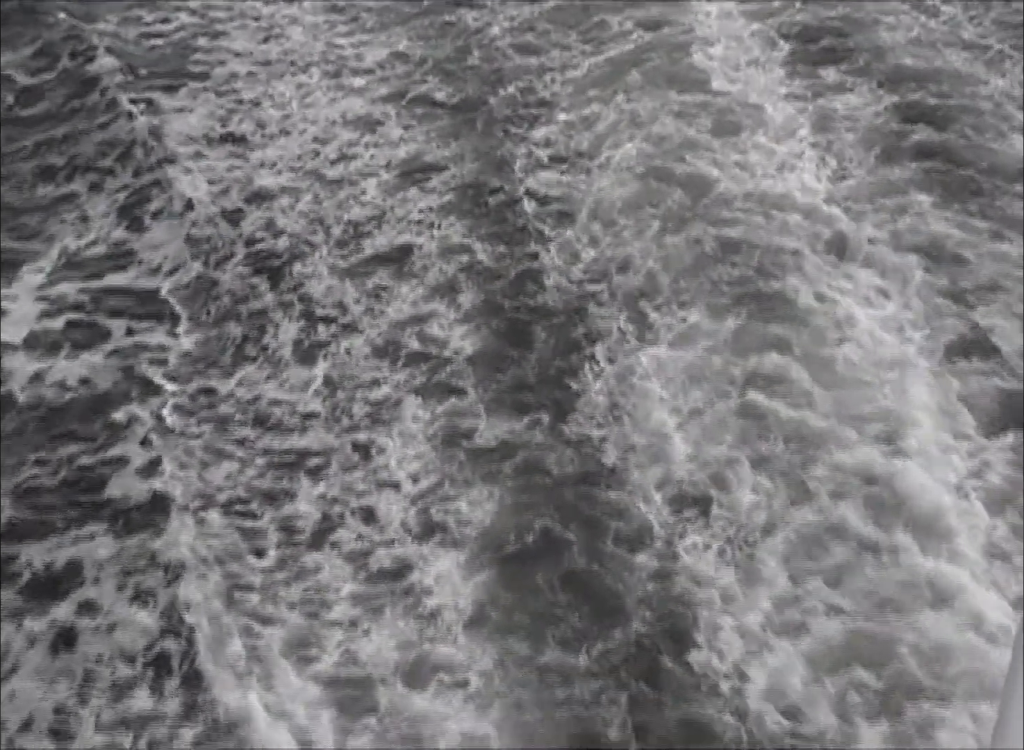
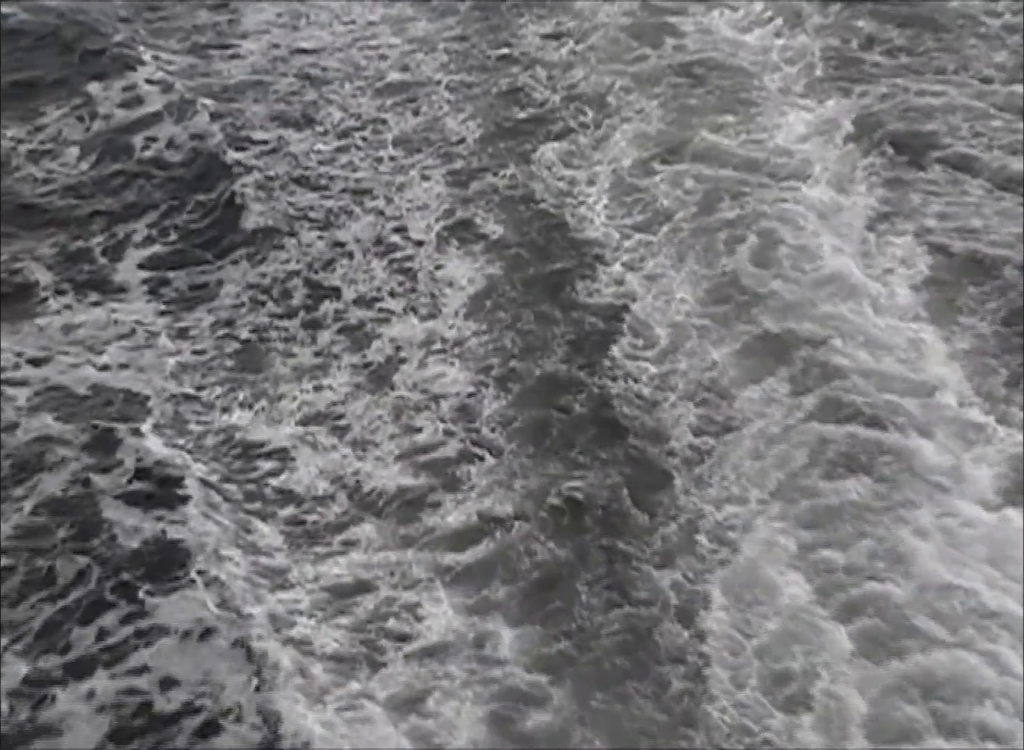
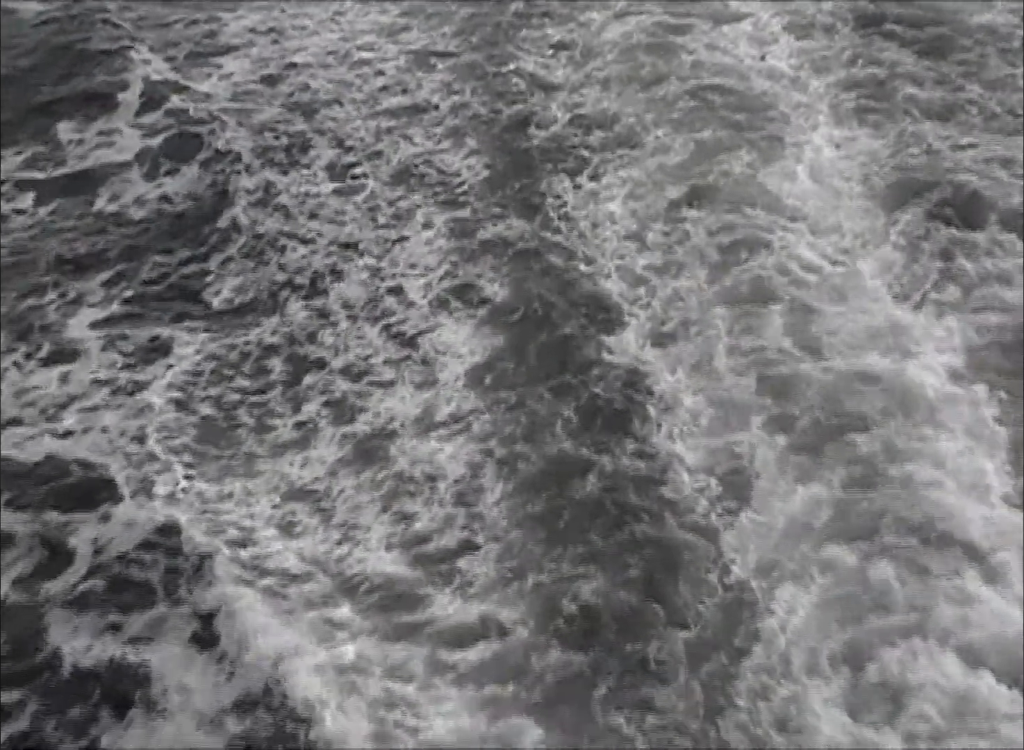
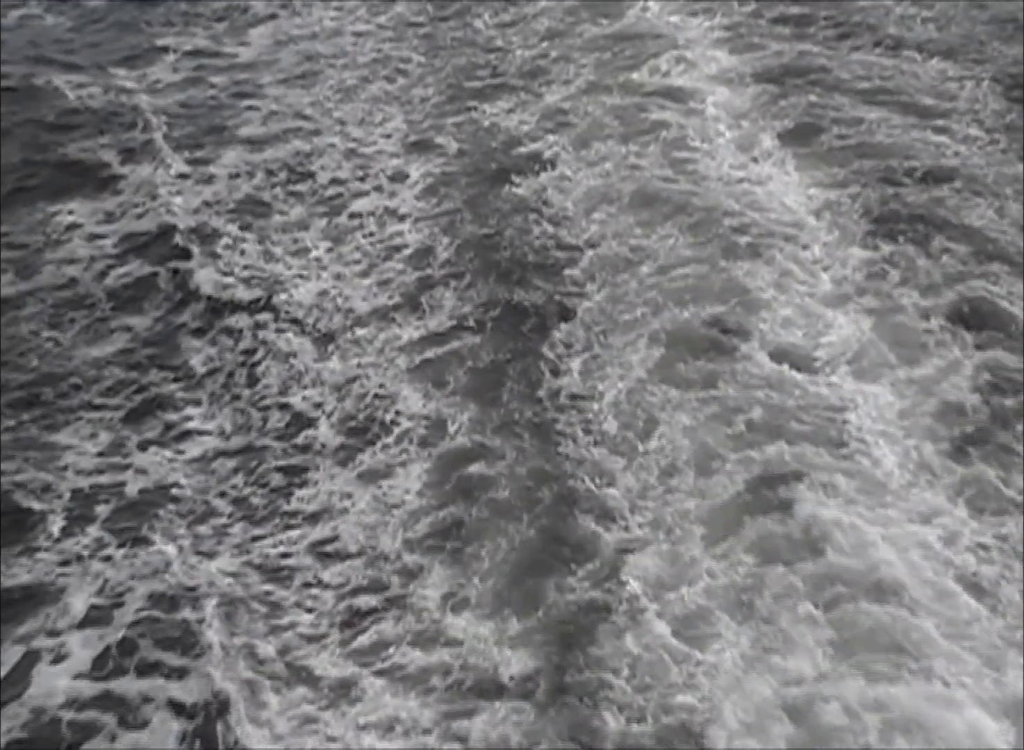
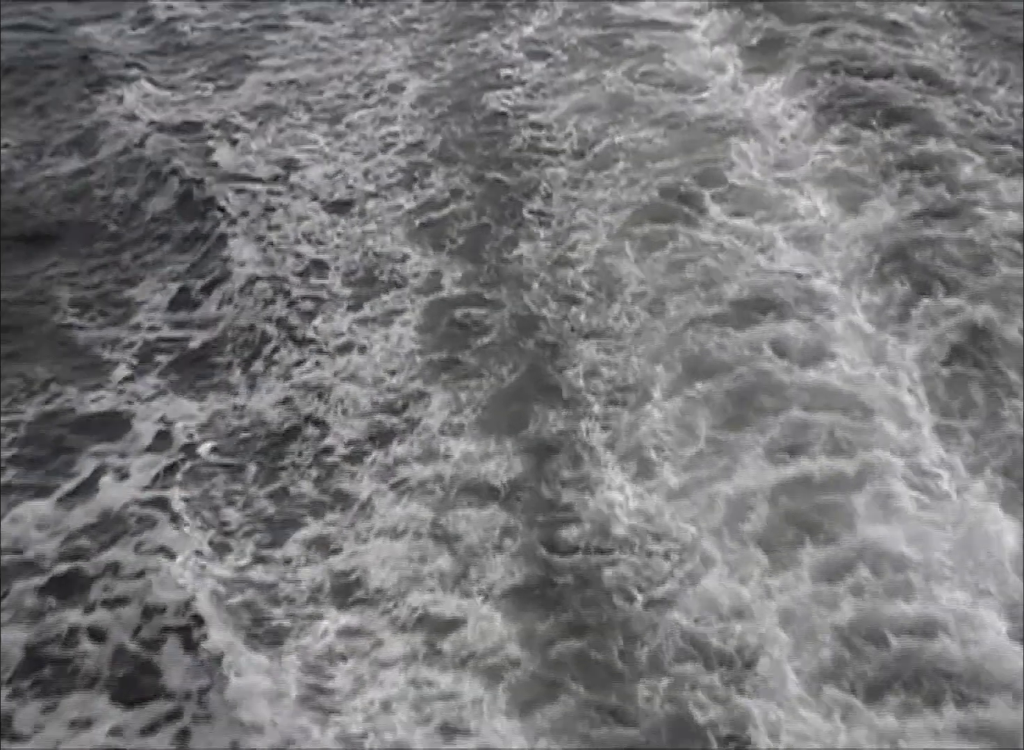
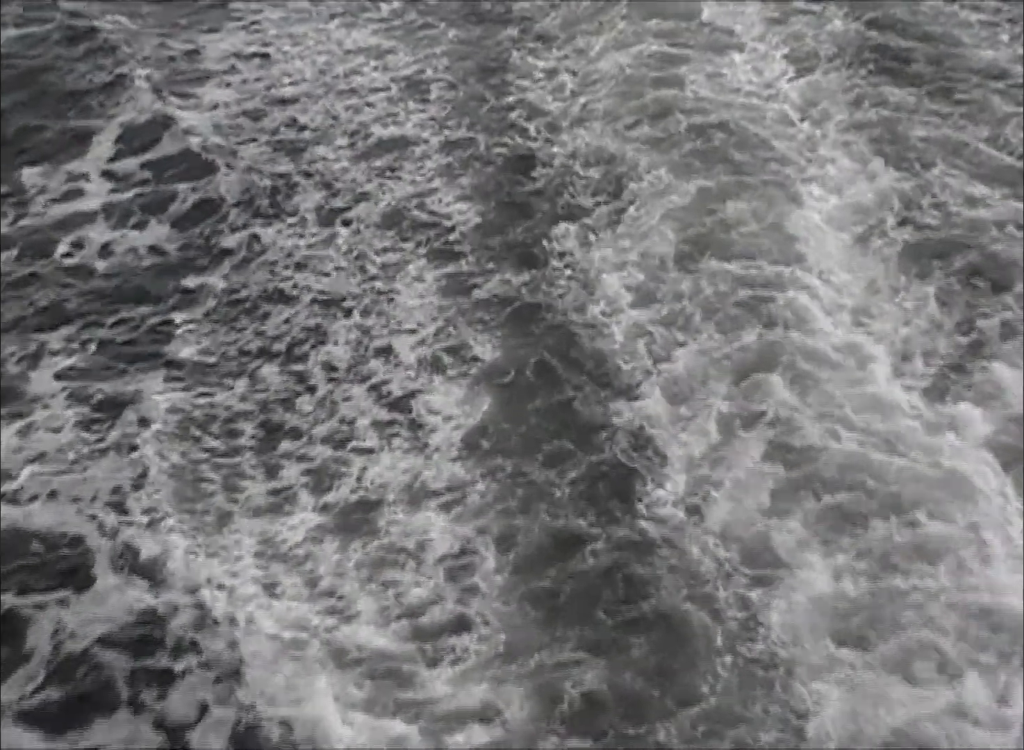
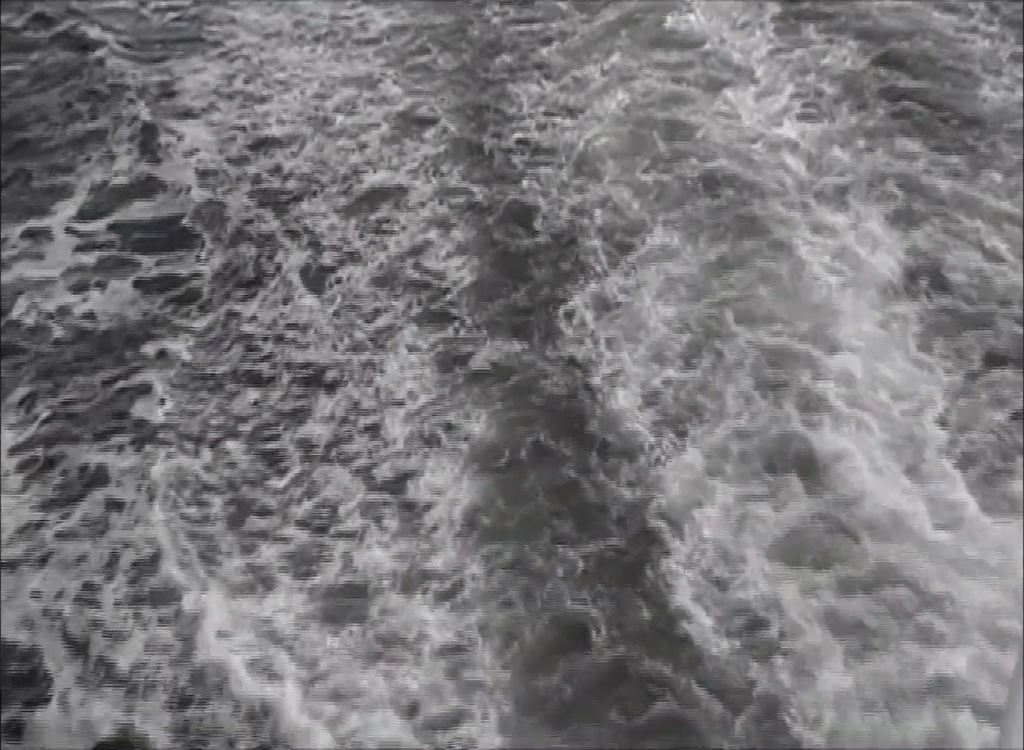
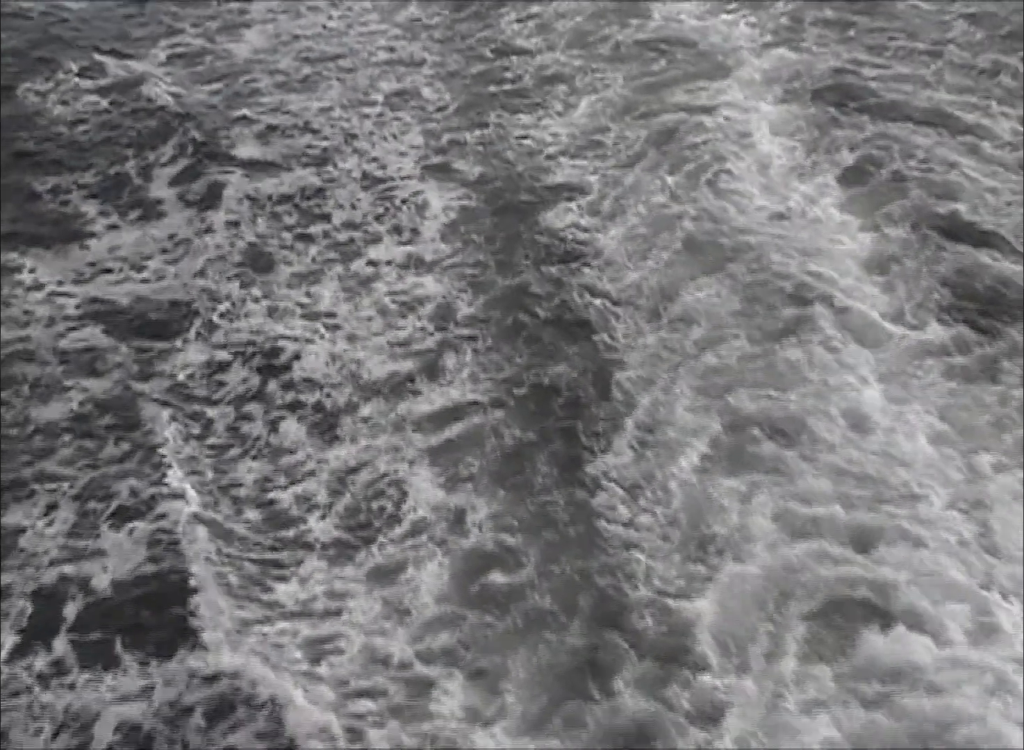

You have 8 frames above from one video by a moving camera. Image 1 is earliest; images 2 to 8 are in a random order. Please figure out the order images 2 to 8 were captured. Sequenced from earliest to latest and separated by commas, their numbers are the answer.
7, 6, 3, 2, 8, 4, 5
